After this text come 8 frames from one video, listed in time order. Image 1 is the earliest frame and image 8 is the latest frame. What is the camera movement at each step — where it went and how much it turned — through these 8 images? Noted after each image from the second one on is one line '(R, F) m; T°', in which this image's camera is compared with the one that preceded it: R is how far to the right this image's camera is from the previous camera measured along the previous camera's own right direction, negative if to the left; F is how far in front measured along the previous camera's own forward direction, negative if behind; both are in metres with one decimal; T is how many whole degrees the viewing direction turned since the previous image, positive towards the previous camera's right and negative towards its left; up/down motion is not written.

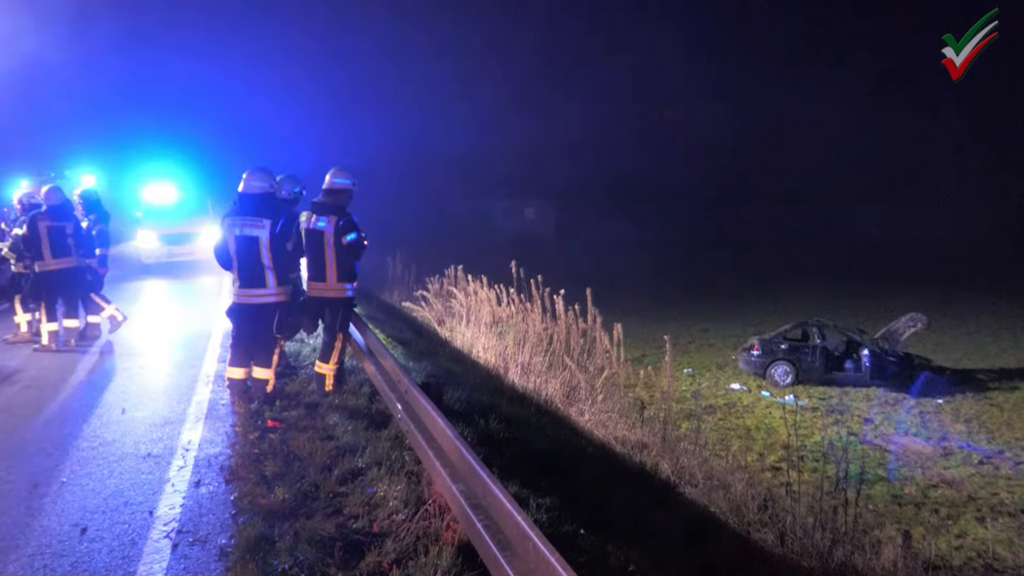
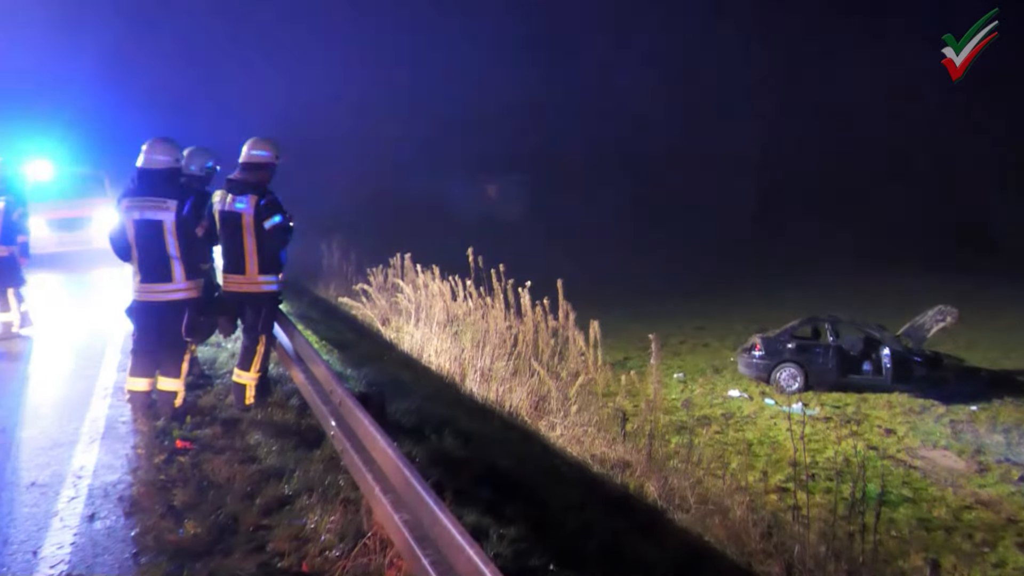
(+0.4, +1.6) m; 0°
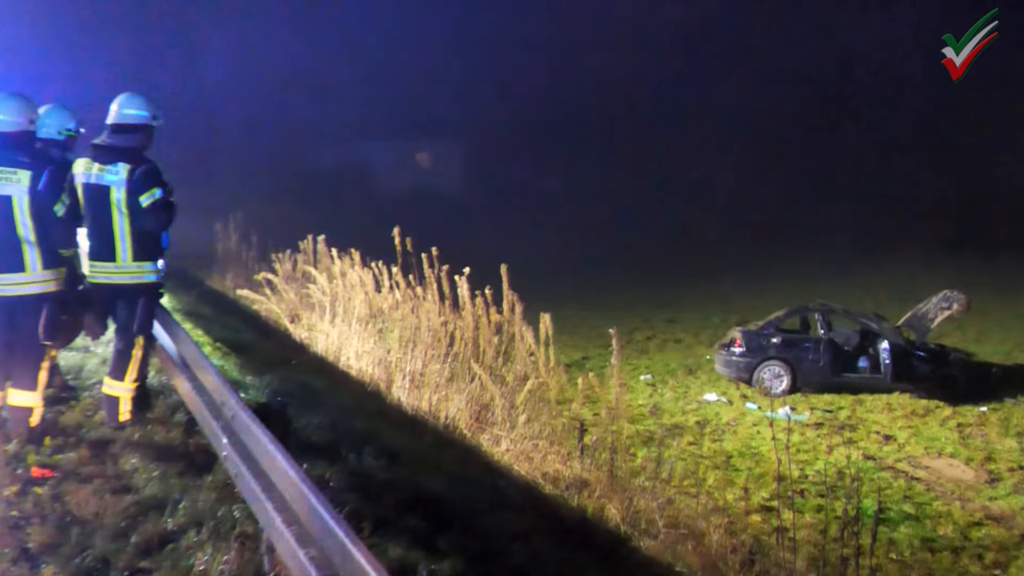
(+0.2, +1.4) m; +3°
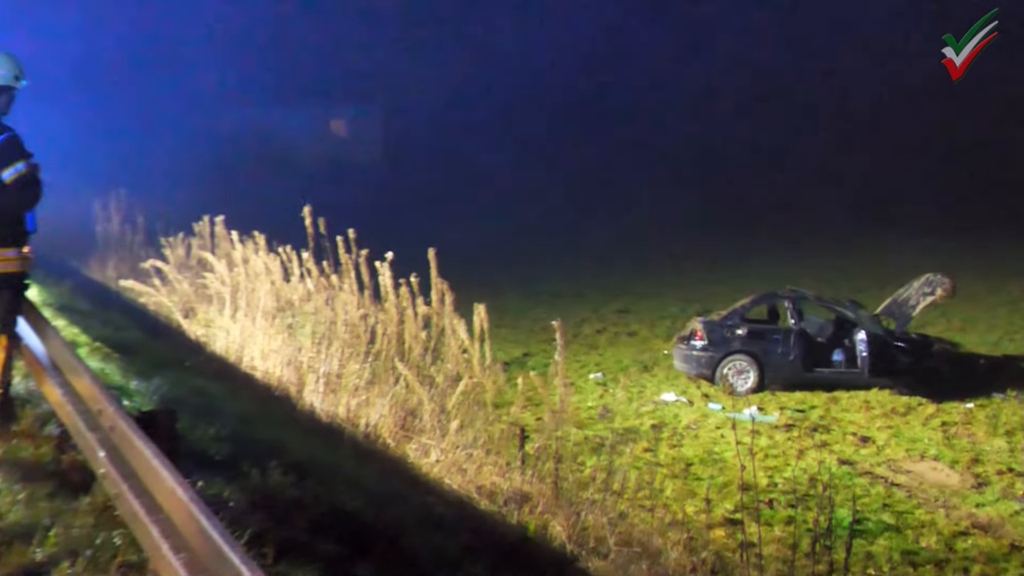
(+0.3, +0.9) m; +2°
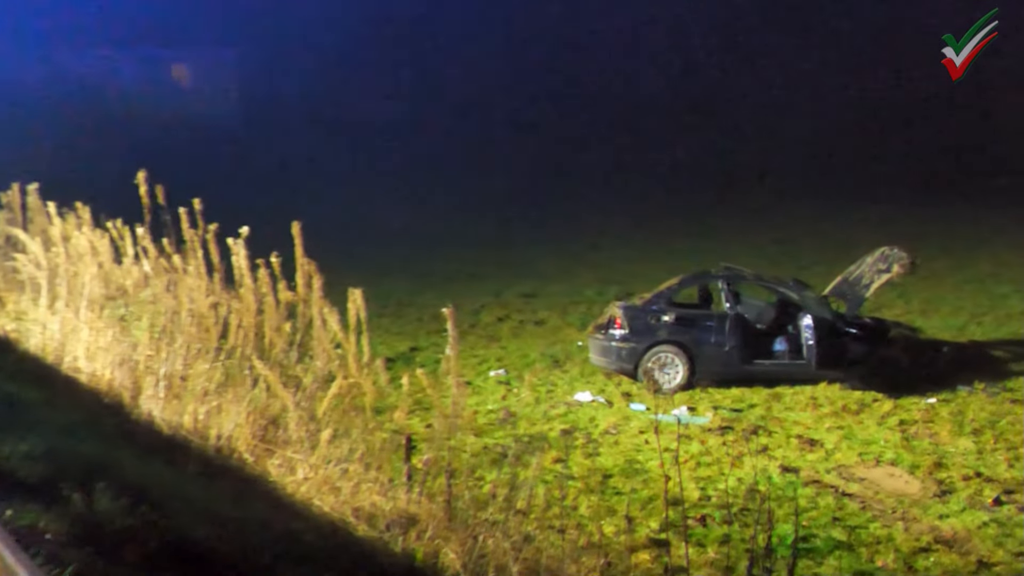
(+0.5, +1.1) m; +3°
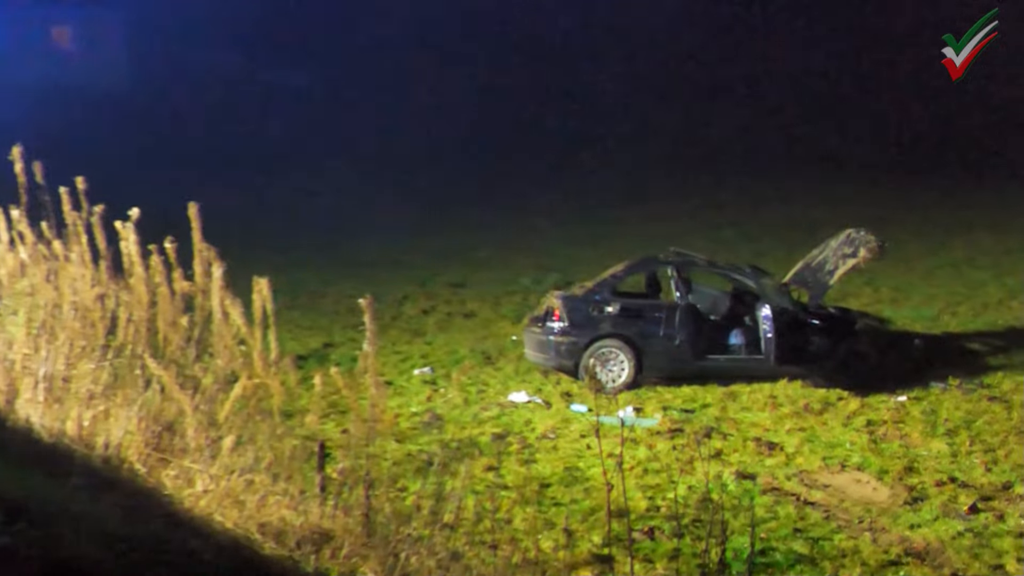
(+0.3, +0.6) m; +1°
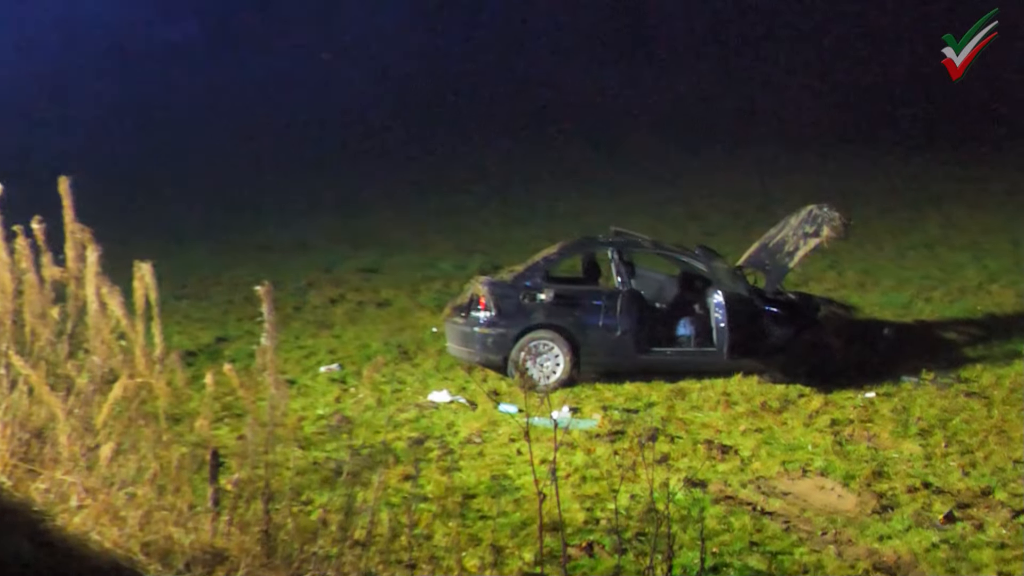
(+0.3, +0.6) m; +1°
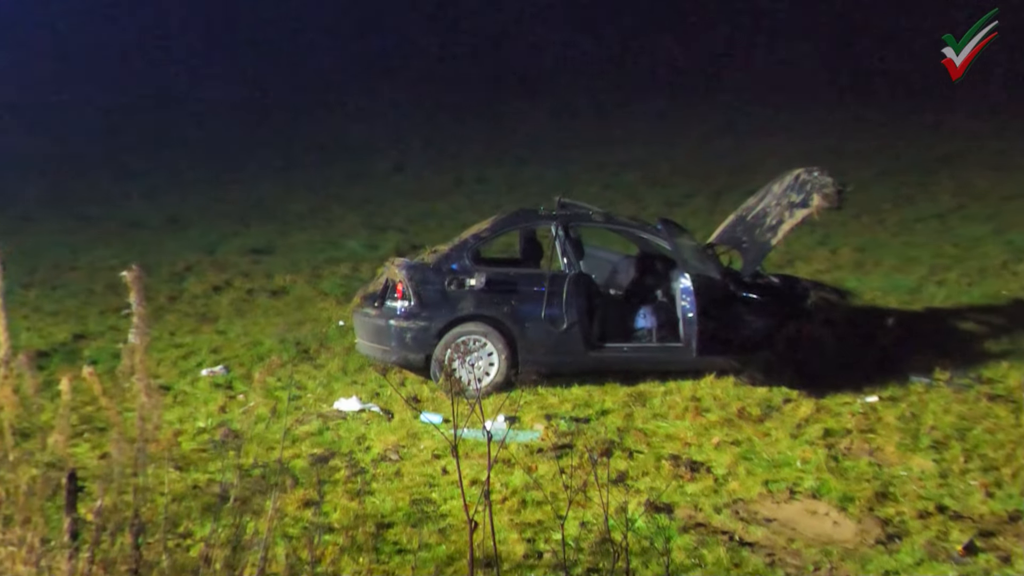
(+0.4, +0.8) m; 0°
